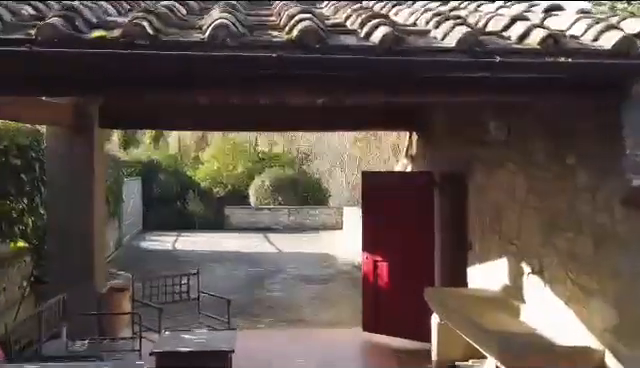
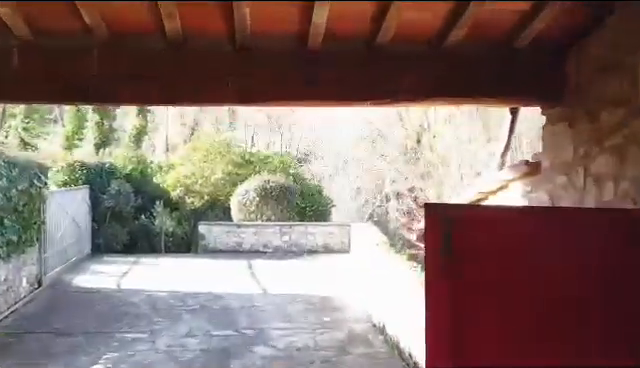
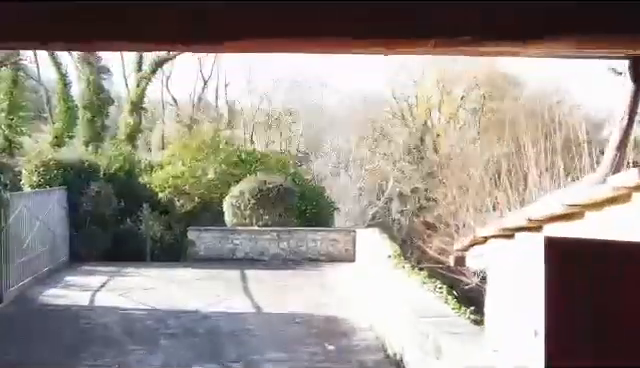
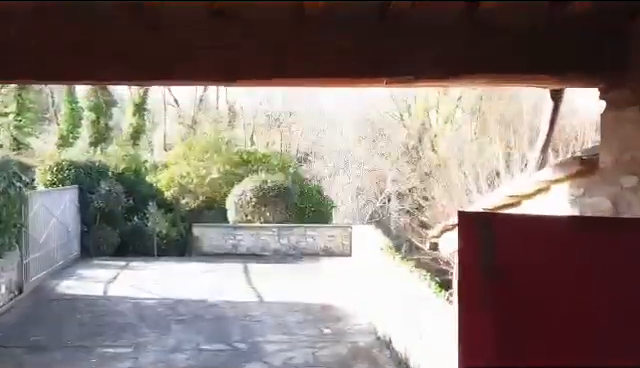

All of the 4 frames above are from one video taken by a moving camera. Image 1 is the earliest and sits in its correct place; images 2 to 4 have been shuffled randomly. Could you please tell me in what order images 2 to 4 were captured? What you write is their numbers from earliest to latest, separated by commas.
2, 4, 3
